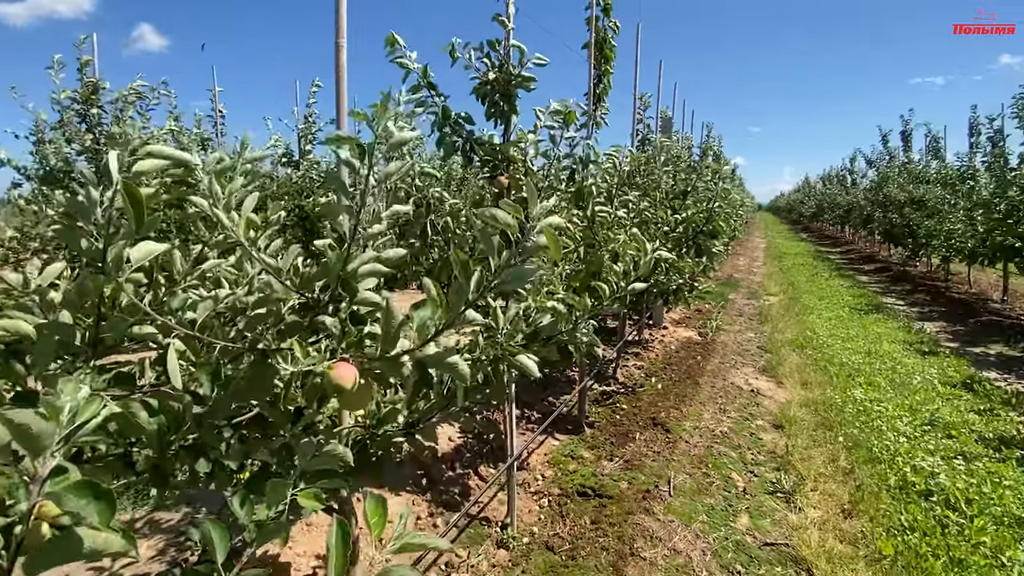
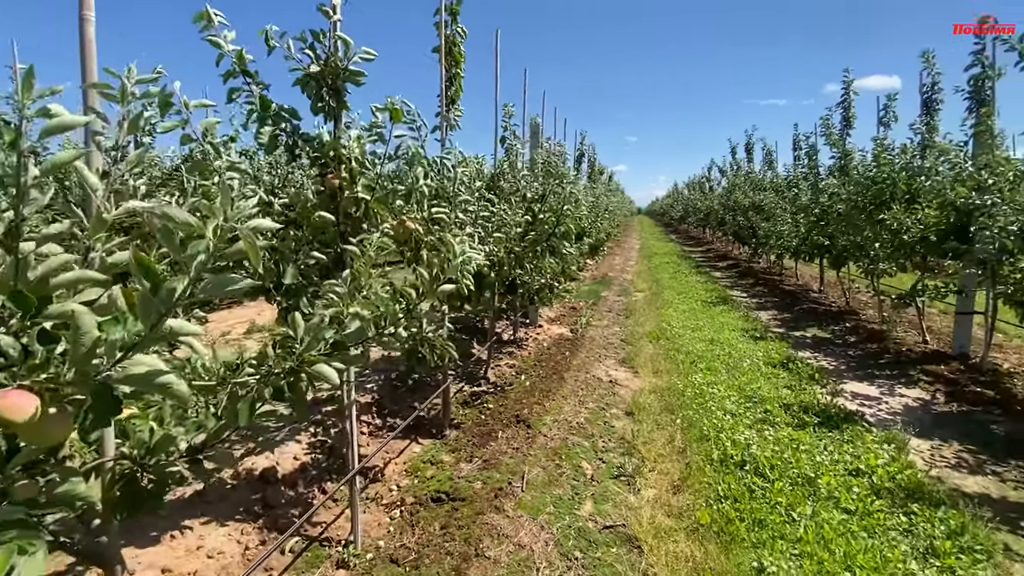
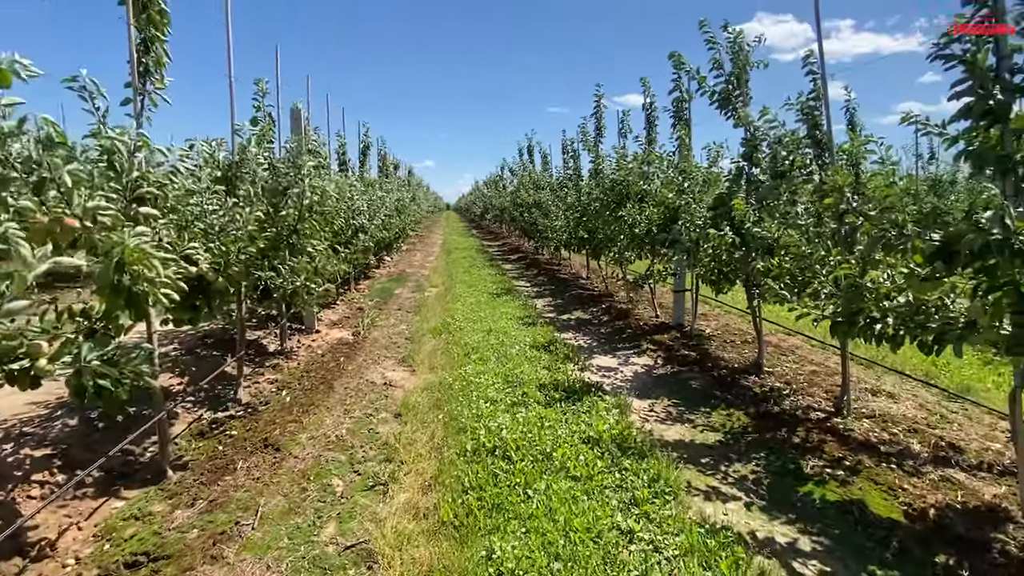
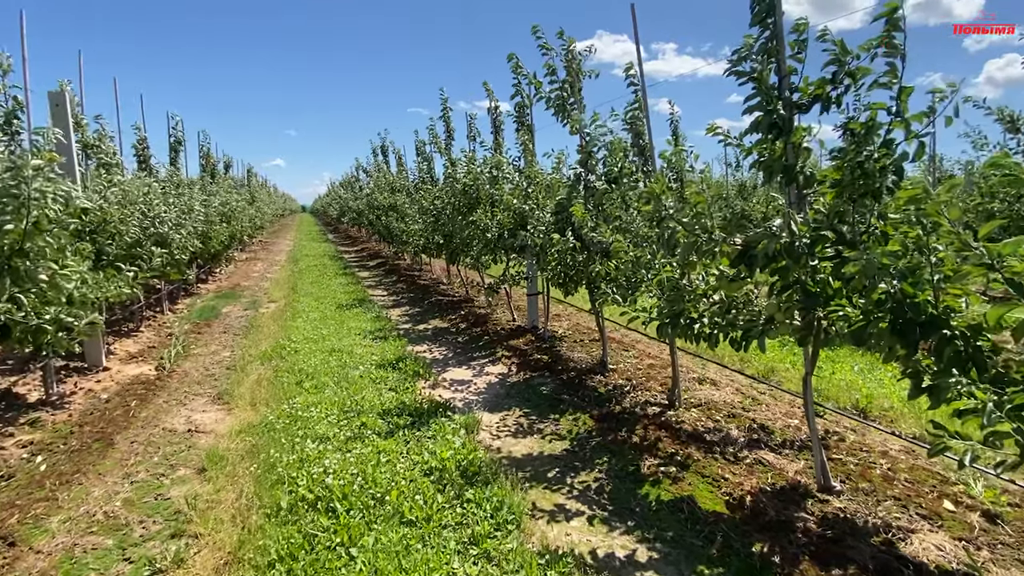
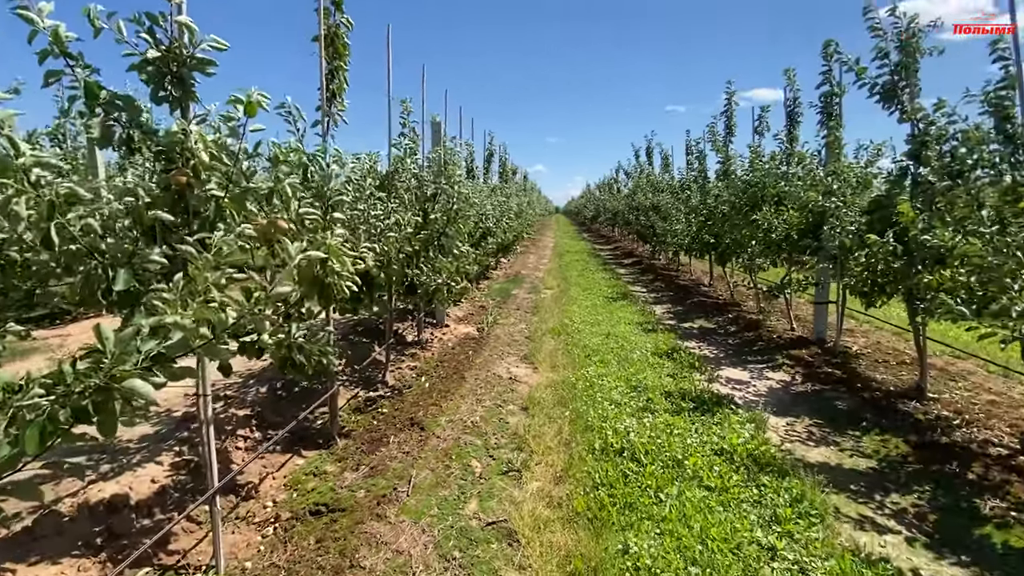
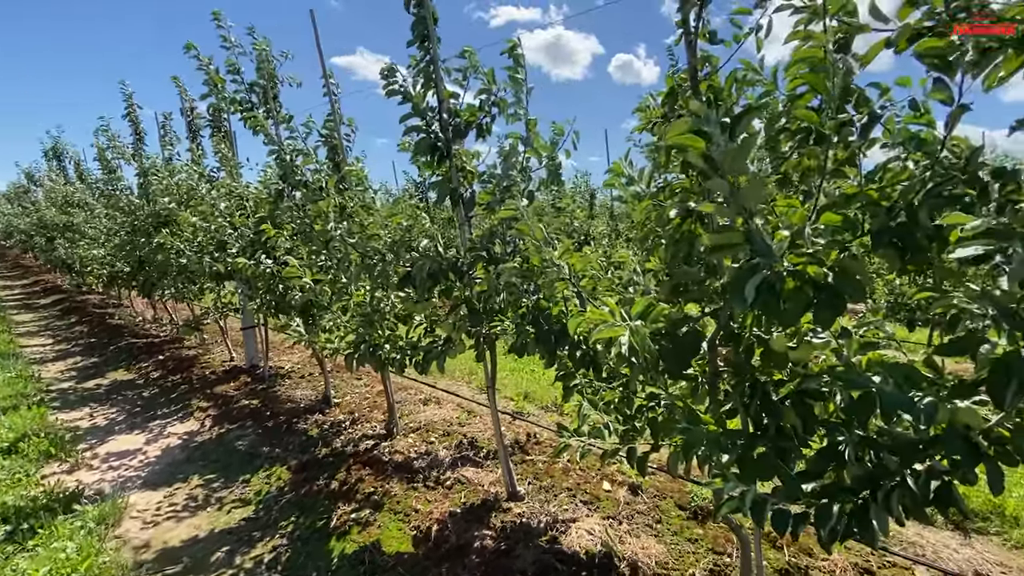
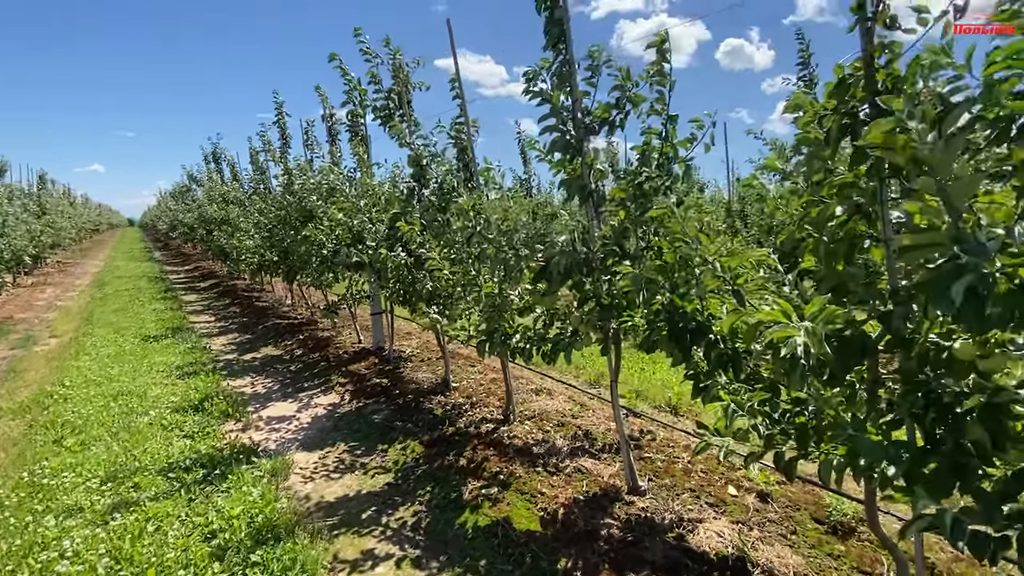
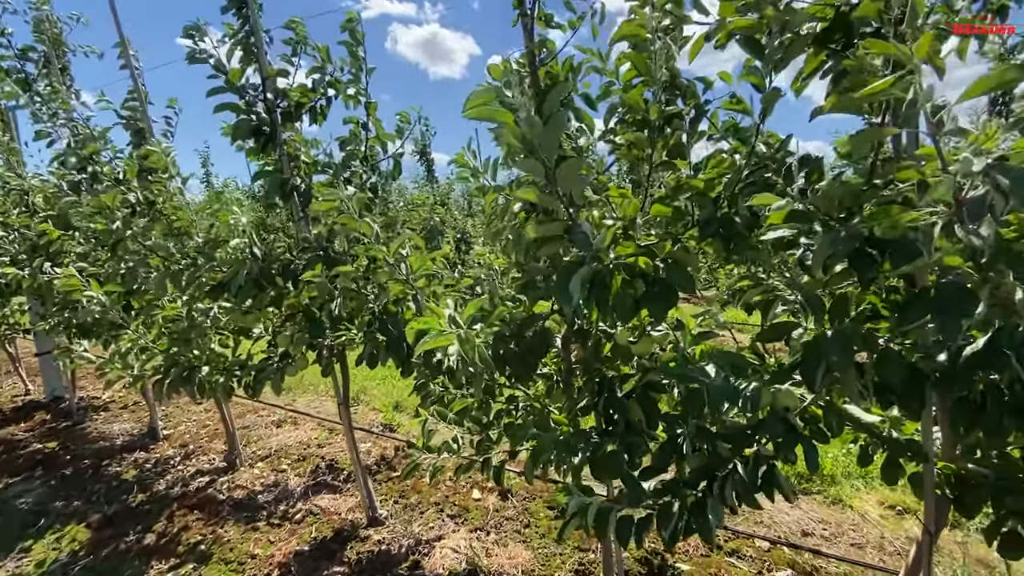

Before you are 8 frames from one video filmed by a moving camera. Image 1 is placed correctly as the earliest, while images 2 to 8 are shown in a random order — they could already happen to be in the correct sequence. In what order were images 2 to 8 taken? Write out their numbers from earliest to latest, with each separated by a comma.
2, 5, 3, 4, 7, 6, 8
